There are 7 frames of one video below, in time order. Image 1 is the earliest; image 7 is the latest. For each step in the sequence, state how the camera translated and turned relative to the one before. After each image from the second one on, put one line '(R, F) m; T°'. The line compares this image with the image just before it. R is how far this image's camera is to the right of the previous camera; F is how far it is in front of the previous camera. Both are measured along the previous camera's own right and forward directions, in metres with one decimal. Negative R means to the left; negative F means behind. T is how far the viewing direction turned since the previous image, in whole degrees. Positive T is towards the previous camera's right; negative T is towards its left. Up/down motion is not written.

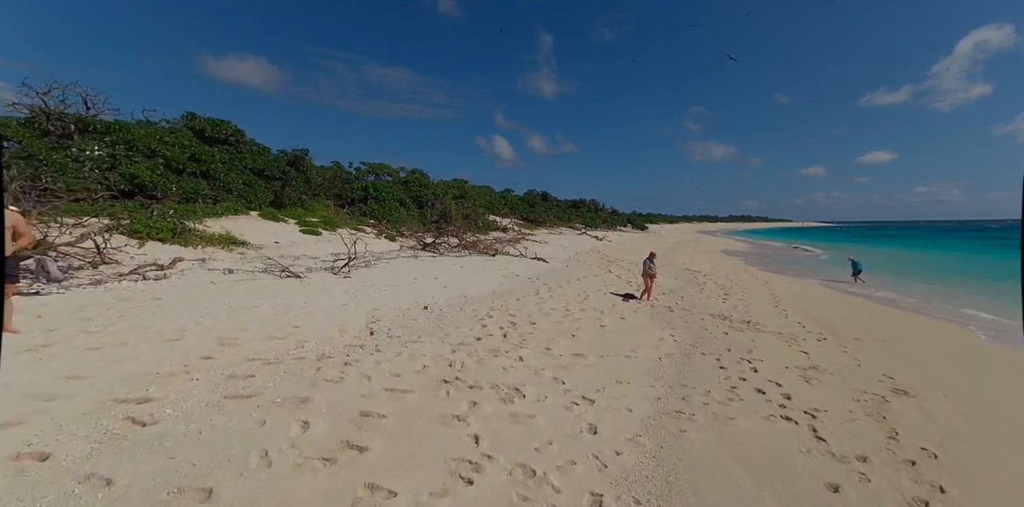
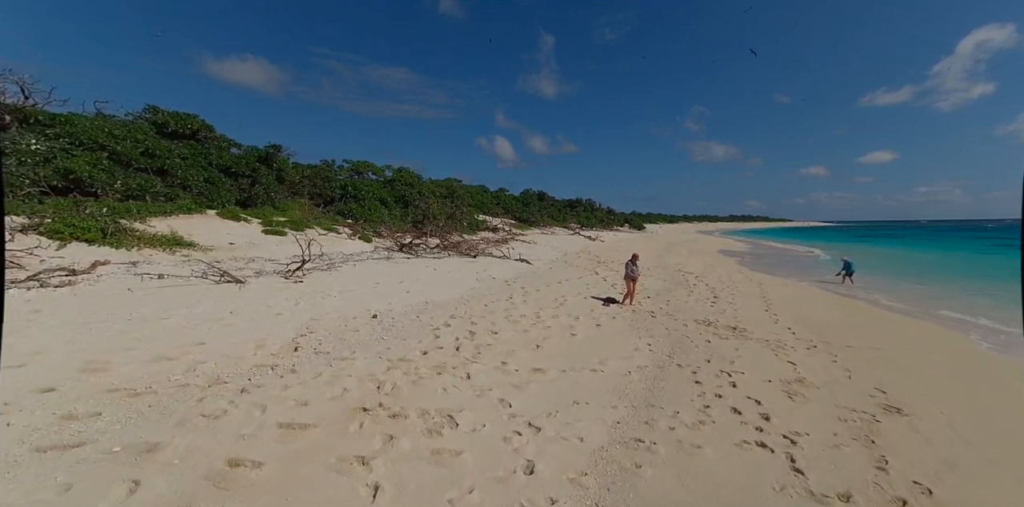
(+0.5, +0.5) m; +1°
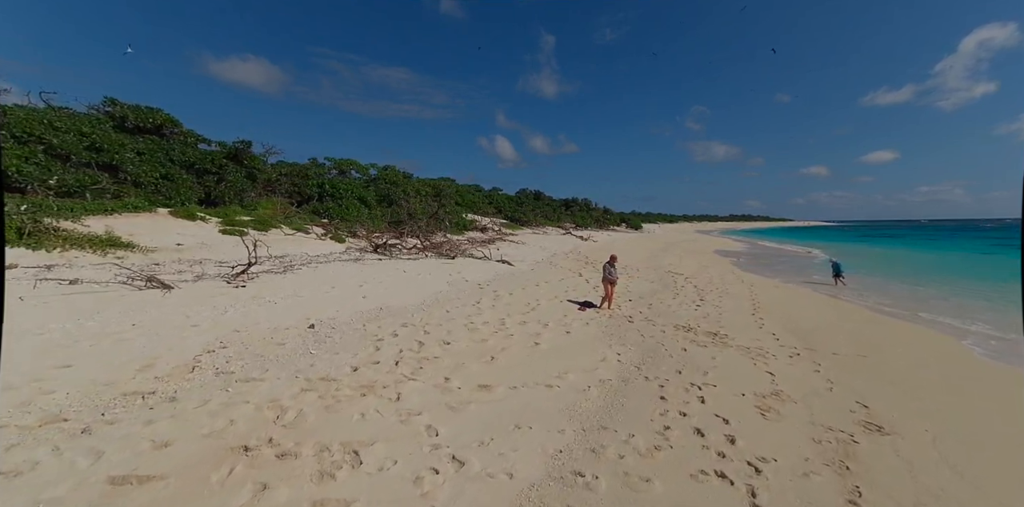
(+0.6, +0.5) m; 0°
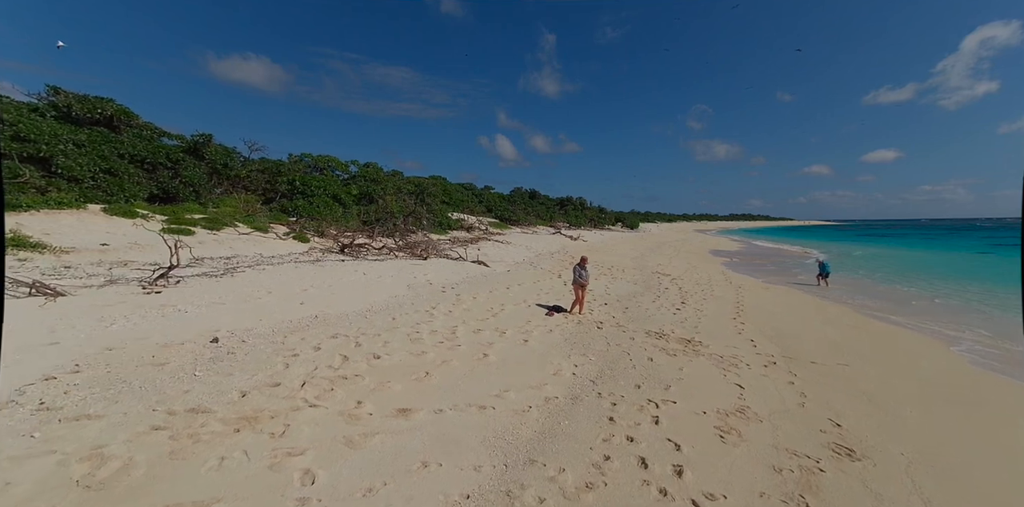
(+0.8, +0.5) m; +1°
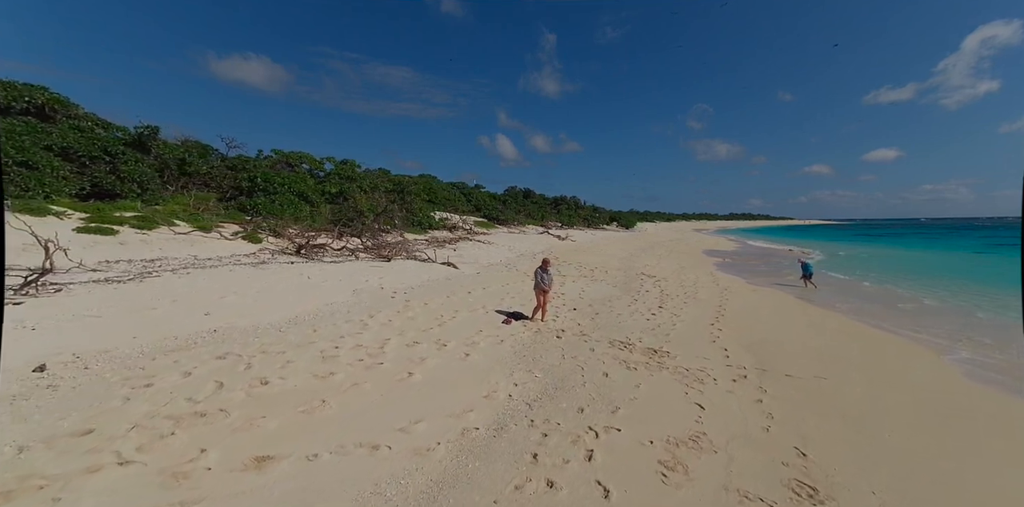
(+1.0, +0.7) m; 0°
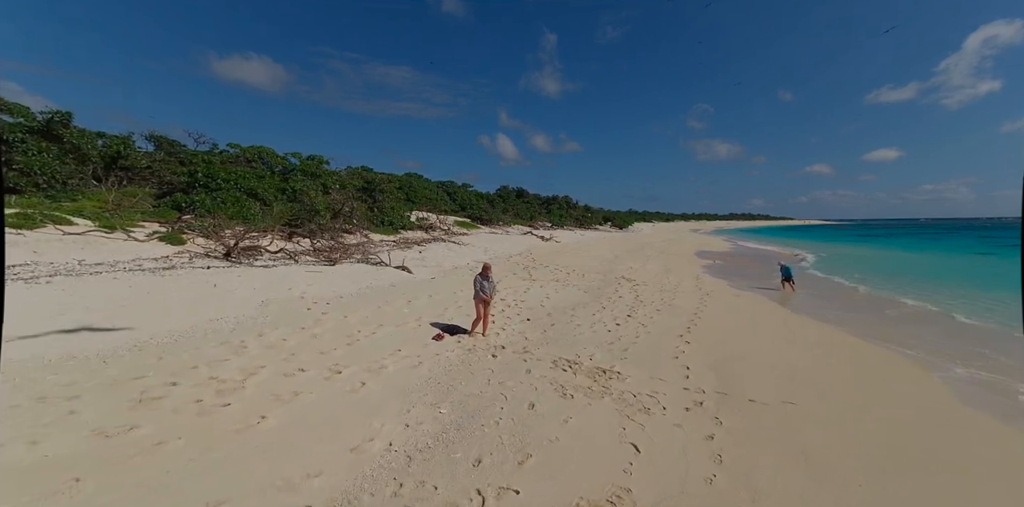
(+1.3, +1.1) m; 0°
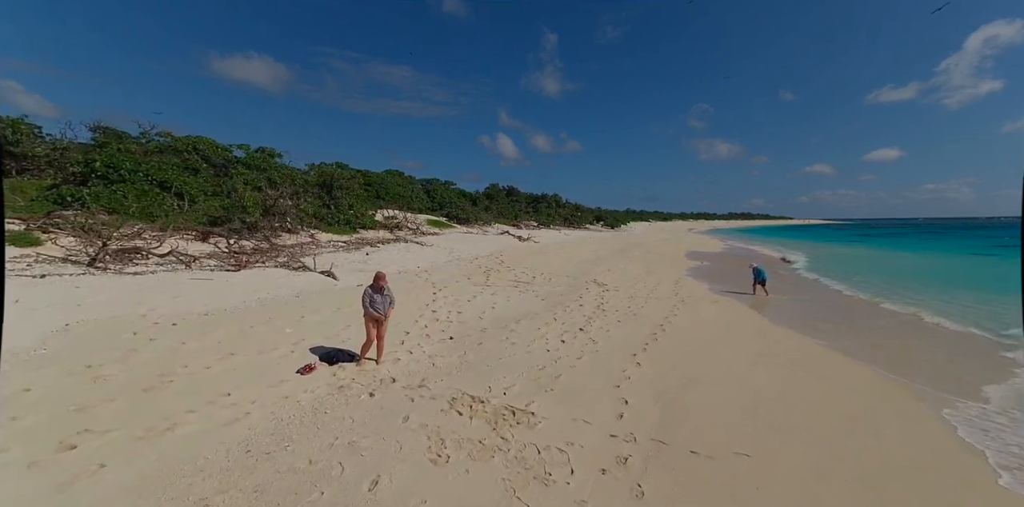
(+1.7, +1.8) m; 0°
